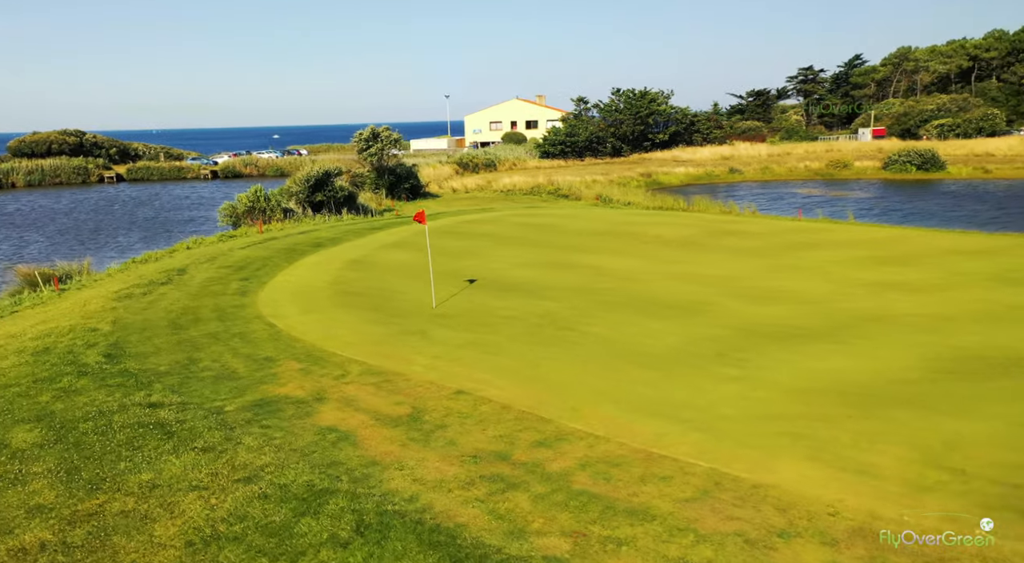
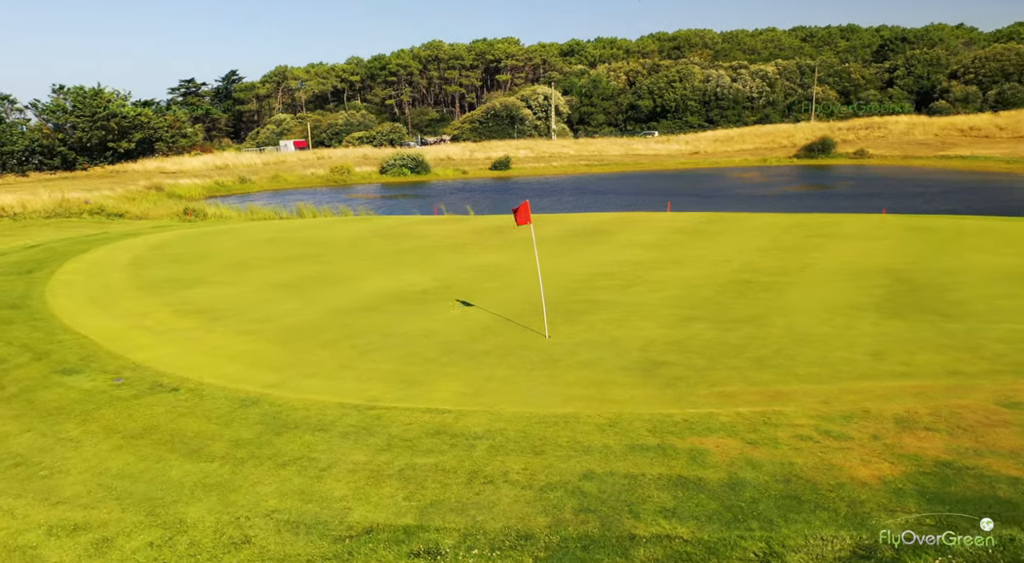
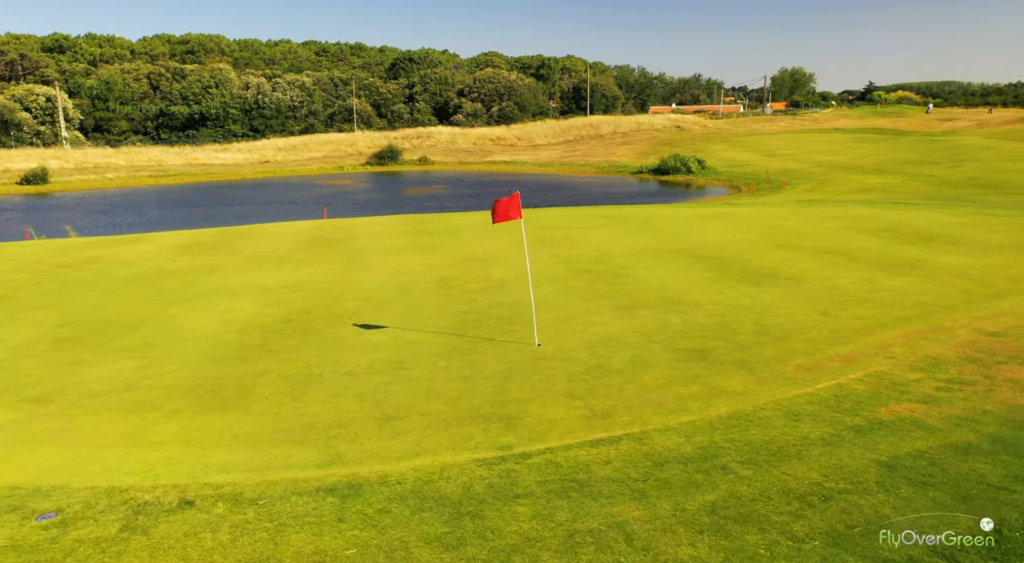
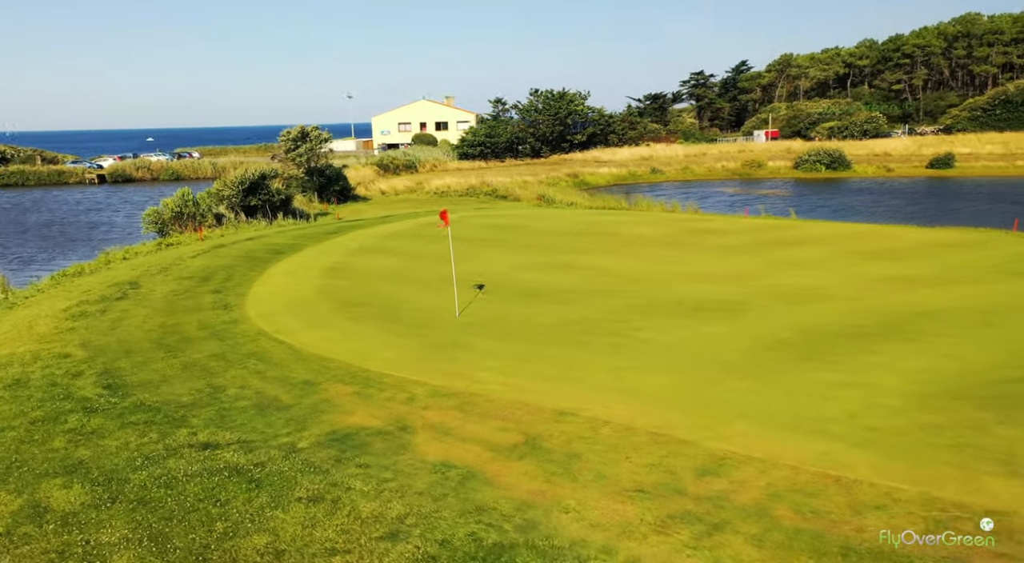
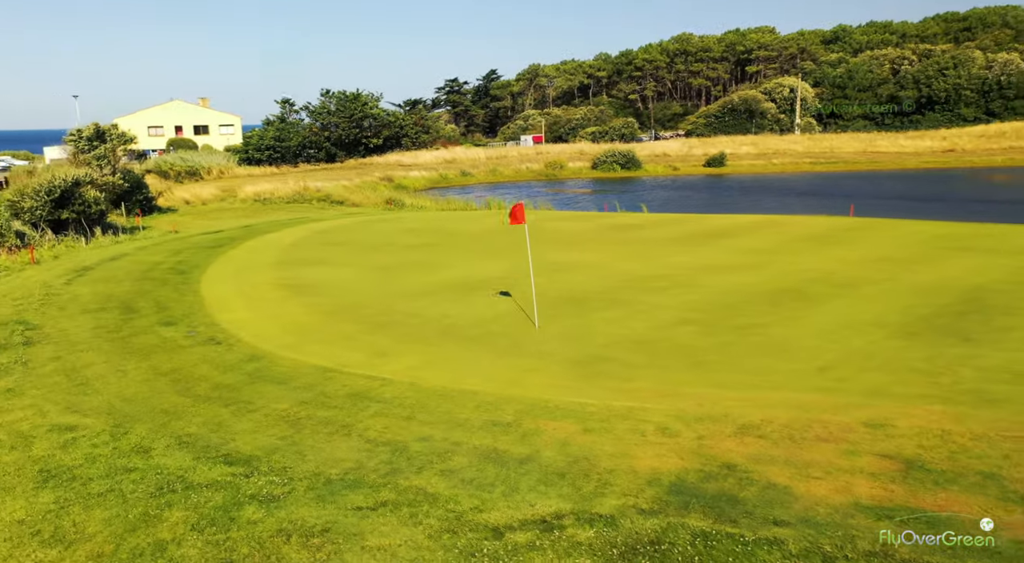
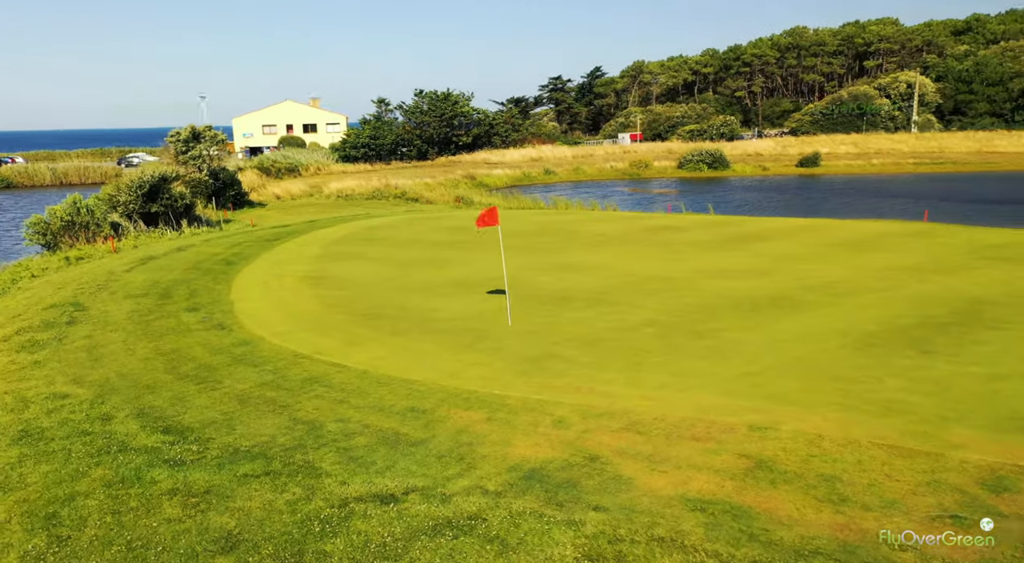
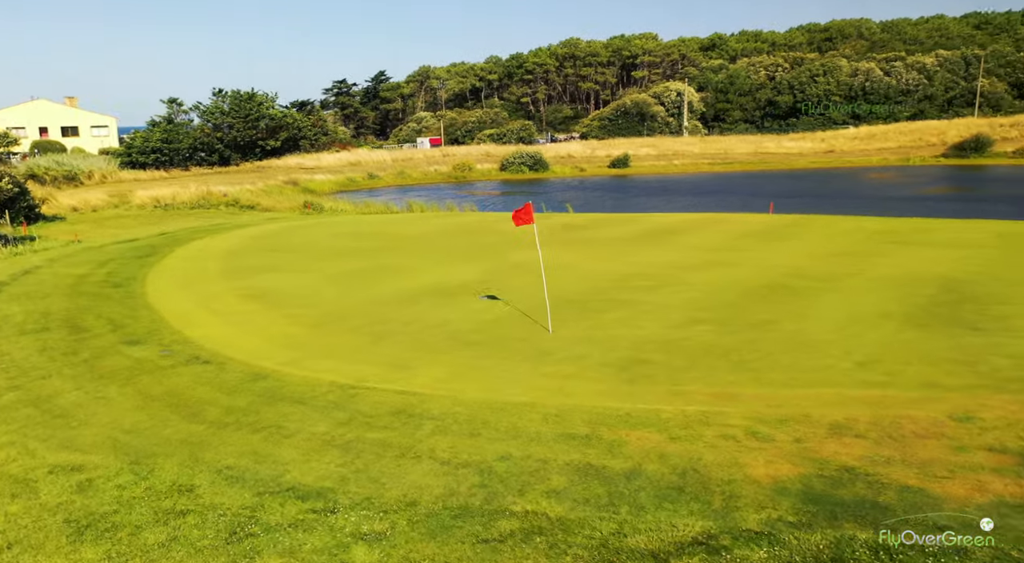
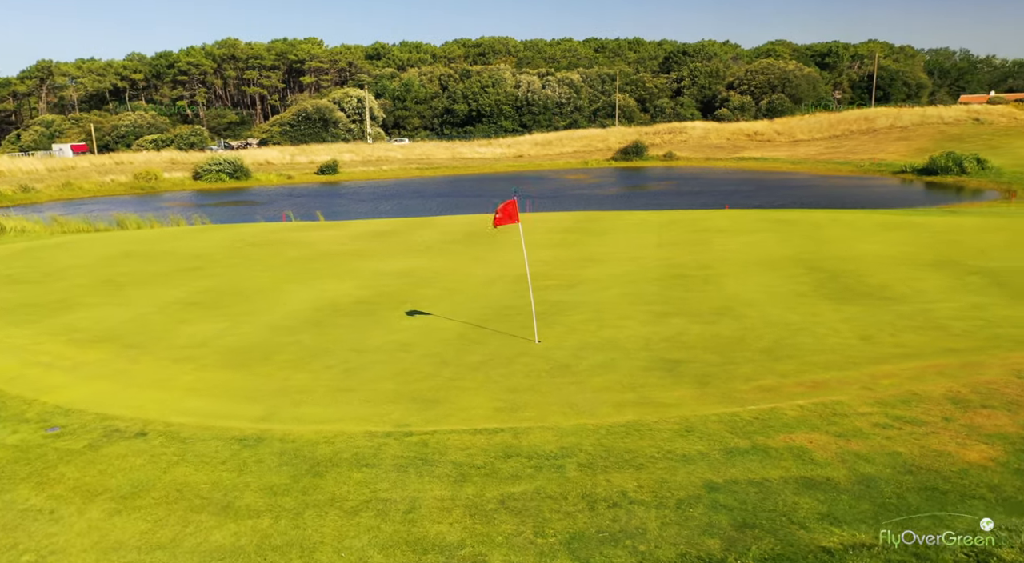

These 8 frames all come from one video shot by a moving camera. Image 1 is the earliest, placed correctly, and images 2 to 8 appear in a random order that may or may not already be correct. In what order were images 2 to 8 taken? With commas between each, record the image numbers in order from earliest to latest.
4, 6, 5, 7, 2, 8, 3
